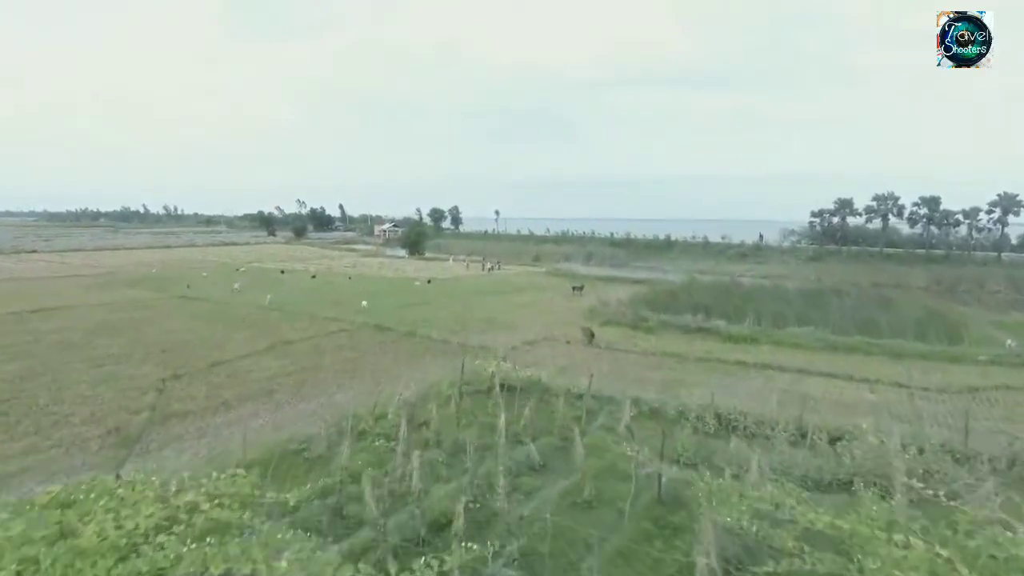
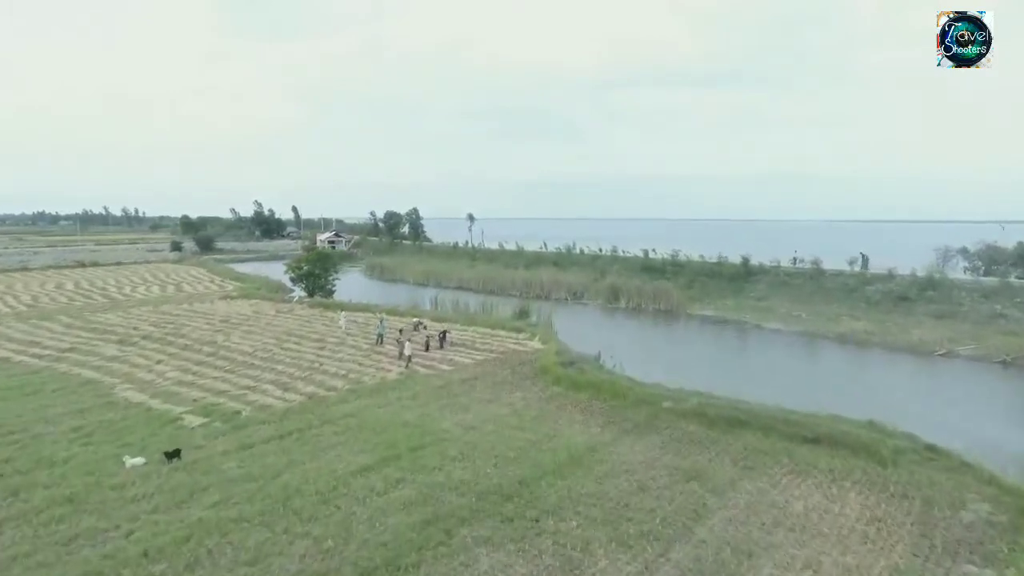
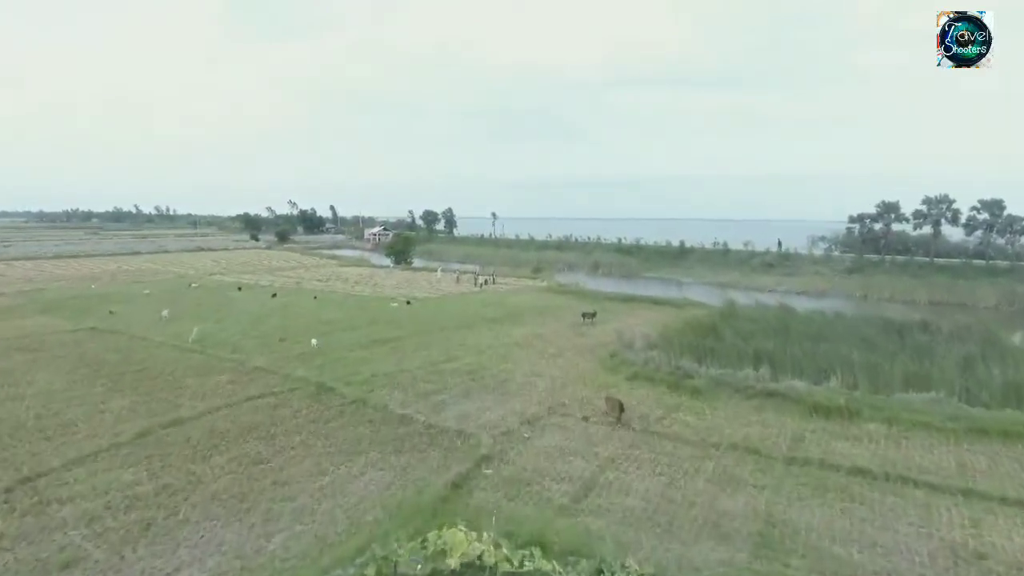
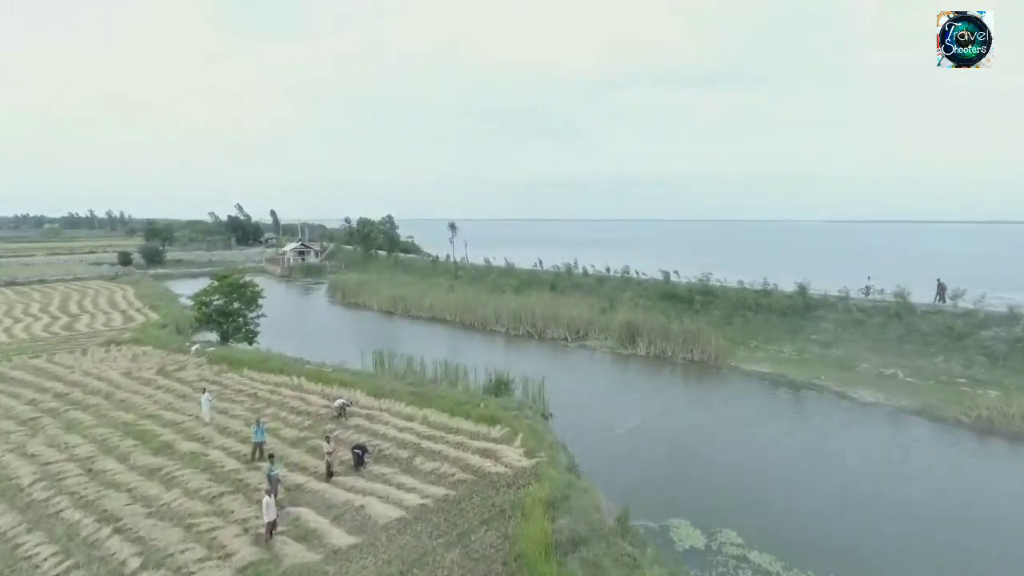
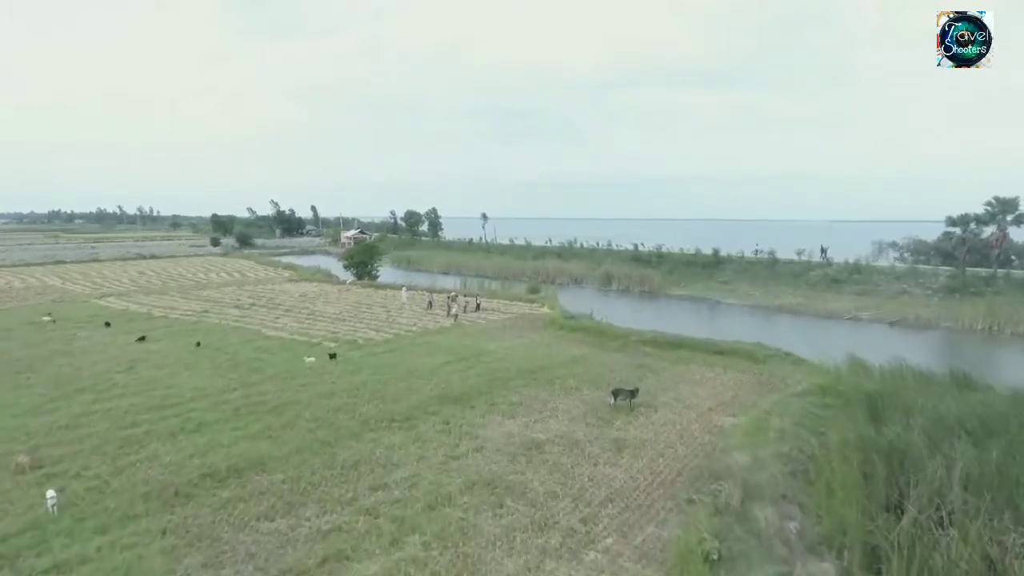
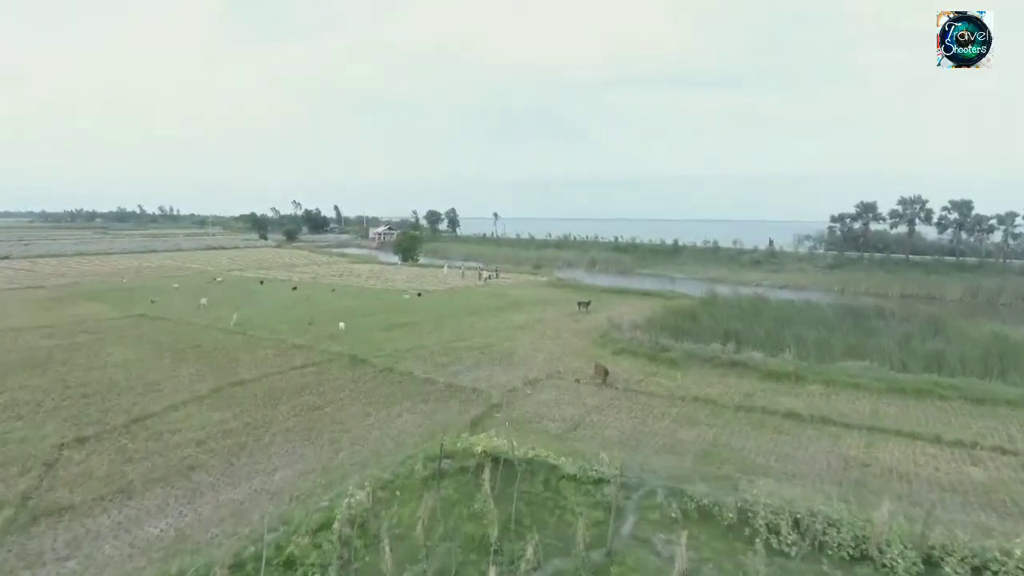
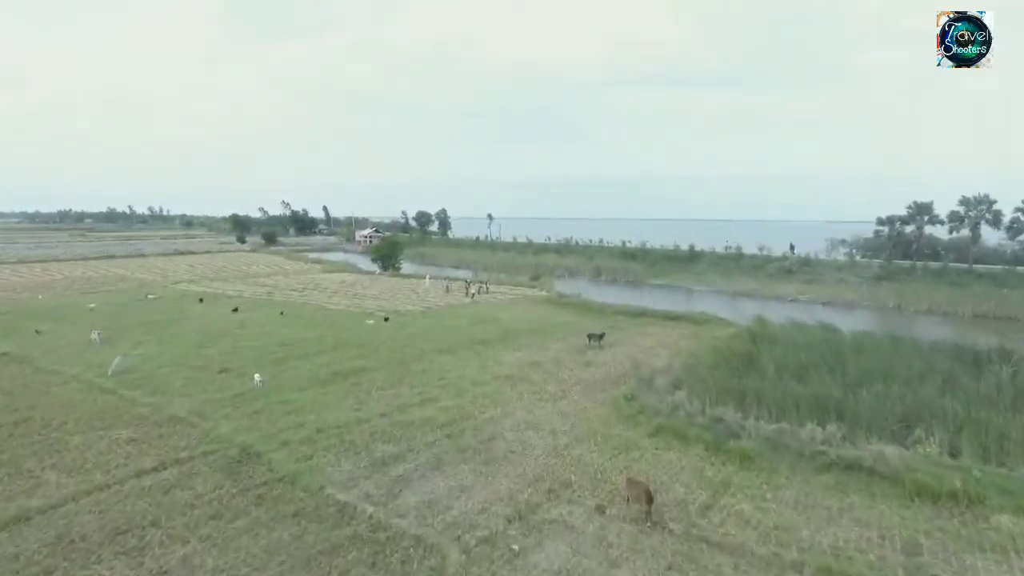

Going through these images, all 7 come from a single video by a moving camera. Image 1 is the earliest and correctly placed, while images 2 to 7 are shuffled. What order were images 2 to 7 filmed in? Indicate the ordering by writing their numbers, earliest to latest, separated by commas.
6, 3, 7, 5, 2, 4
